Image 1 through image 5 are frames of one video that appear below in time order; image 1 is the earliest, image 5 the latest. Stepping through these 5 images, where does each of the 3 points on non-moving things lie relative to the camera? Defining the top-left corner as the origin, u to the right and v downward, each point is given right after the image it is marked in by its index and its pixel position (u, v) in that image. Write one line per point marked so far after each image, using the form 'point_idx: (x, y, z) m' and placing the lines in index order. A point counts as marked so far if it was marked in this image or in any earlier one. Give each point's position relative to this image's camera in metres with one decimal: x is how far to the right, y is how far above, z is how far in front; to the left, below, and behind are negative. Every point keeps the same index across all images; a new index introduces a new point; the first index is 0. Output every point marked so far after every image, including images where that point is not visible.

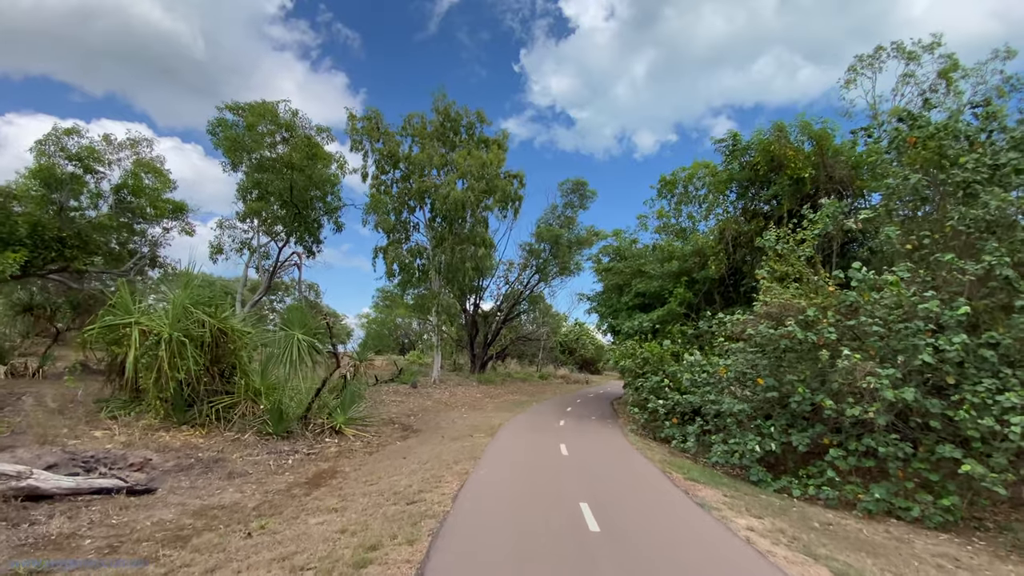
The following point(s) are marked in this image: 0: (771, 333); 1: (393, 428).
0: (+5.0, -0.9, +9.3) m
1: (-3.4, -4.0, +13.8) m
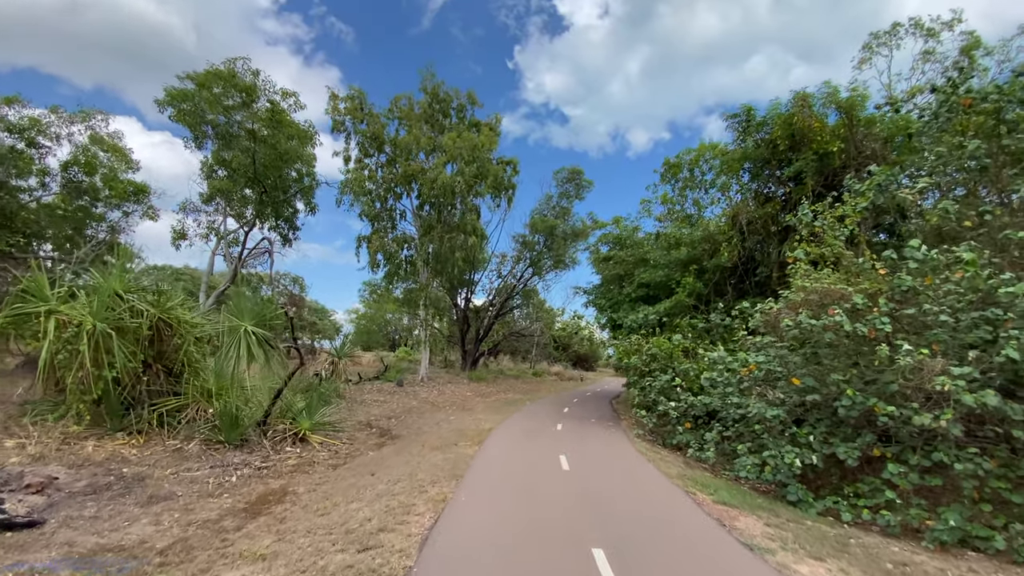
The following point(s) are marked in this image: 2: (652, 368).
0: (+4.9, -0.6, +7.8) m
1: (-3.6, -3.7, +12.2) m
2: (+3.8, -2.2, +13.0) m
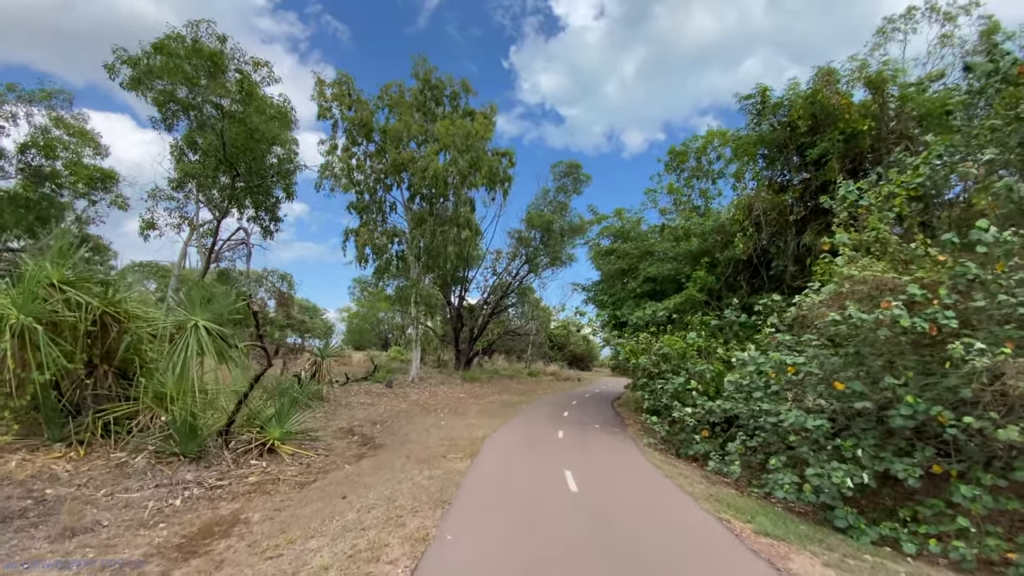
0: (+4.8, -0.4, +6.7) m
1: (-3.7, -3.5, +10.9) m
2: (+3.7, -2.0, +11.8) m
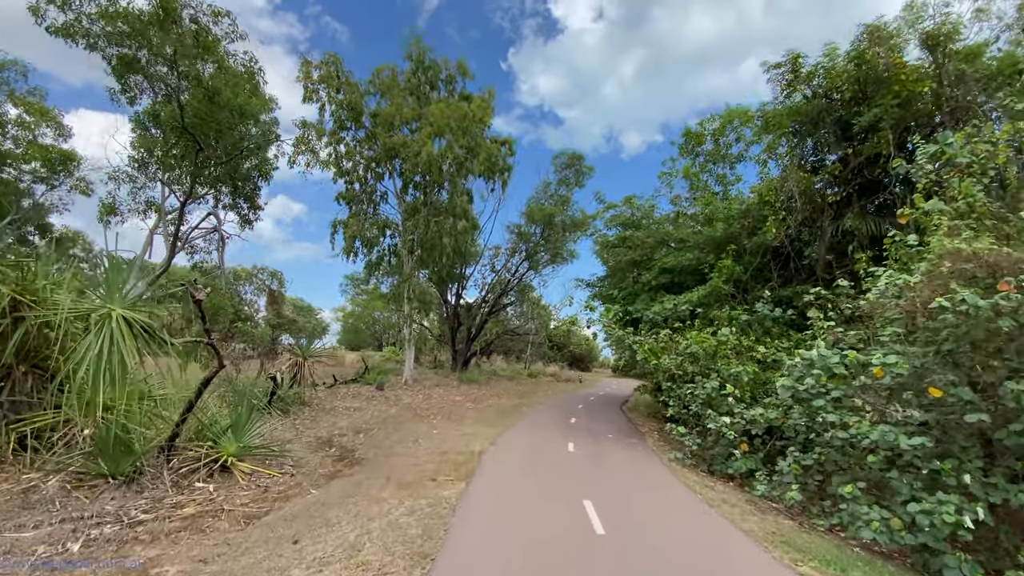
0: (+4.9, -0.2, +5.1) m
1: (-3.6, -3.3, +9.3) m
2: (+3.8, -1.8, +10.2) m
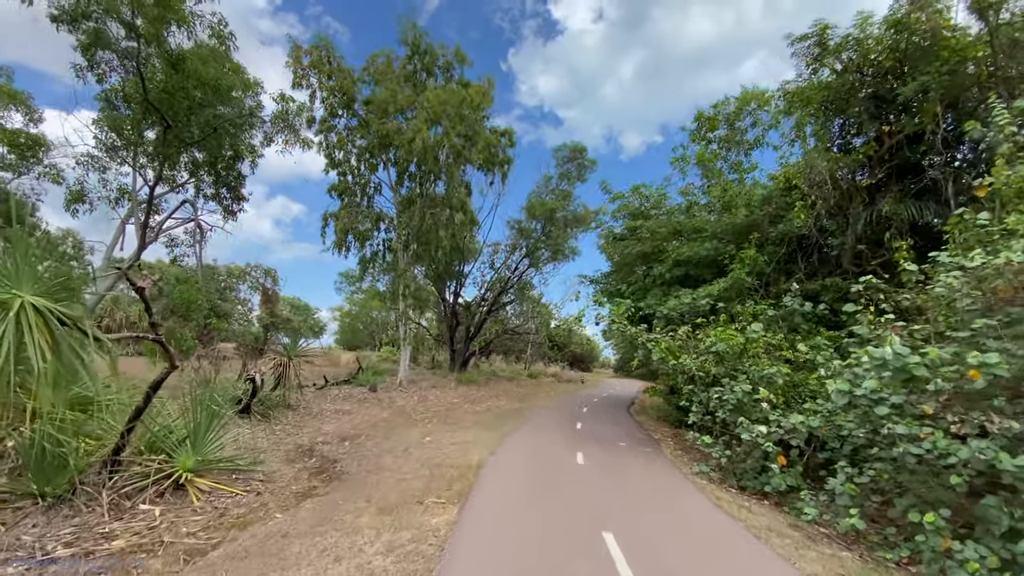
0: (+4.9, 0.0, +4.0) m
1: (-3.6, -3.1, +8.2) m
2: (+3.8, -1.6, +9.1) m
